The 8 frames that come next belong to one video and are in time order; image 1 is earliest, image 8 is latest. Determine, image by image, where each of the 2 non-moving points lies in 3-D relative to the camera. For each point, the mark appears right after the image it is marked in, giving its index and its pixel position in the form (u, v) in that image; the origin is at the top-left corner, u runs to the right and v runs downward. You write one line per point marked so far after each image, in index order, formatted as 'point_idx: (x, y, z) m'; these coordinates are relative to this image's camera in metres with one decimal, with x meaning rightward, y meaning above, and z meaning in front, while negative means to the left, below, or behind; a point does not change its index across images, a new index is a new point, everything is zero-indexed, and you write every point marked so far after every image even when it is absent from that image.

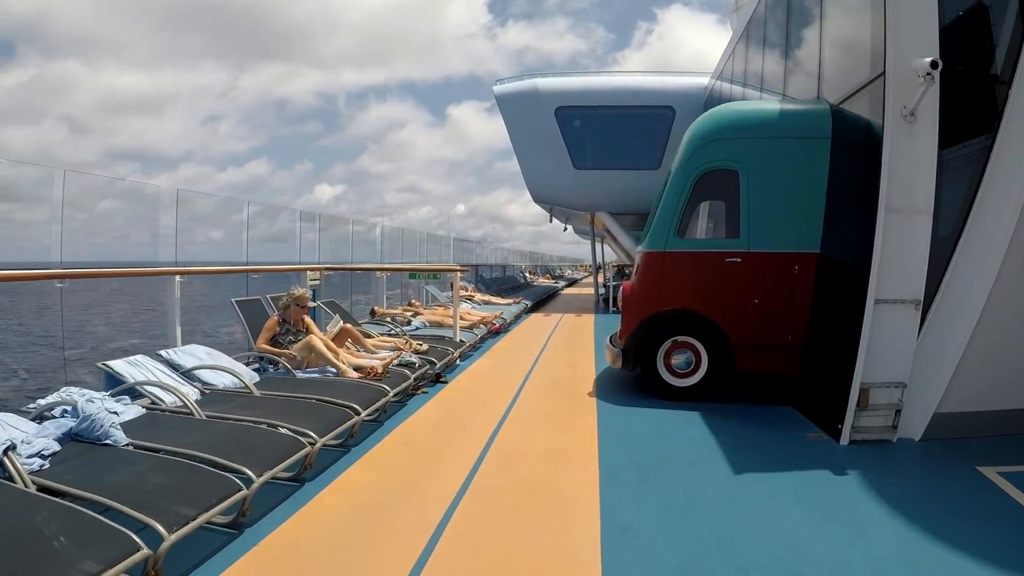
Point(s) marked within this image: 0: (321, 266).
0: (-1.4, +0.2, +7.9) m
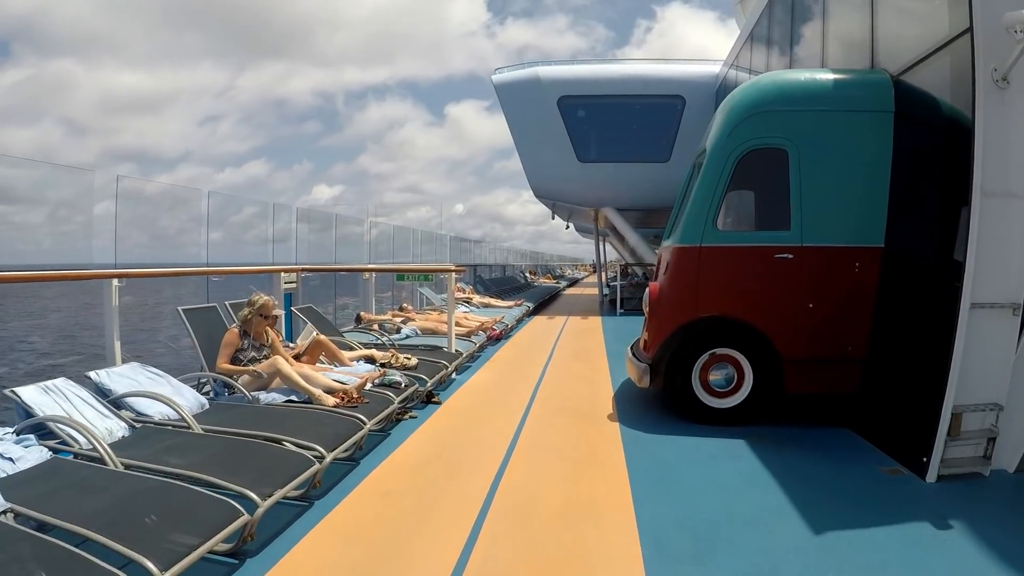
0: (-1.4, +0.1, +6.9) m
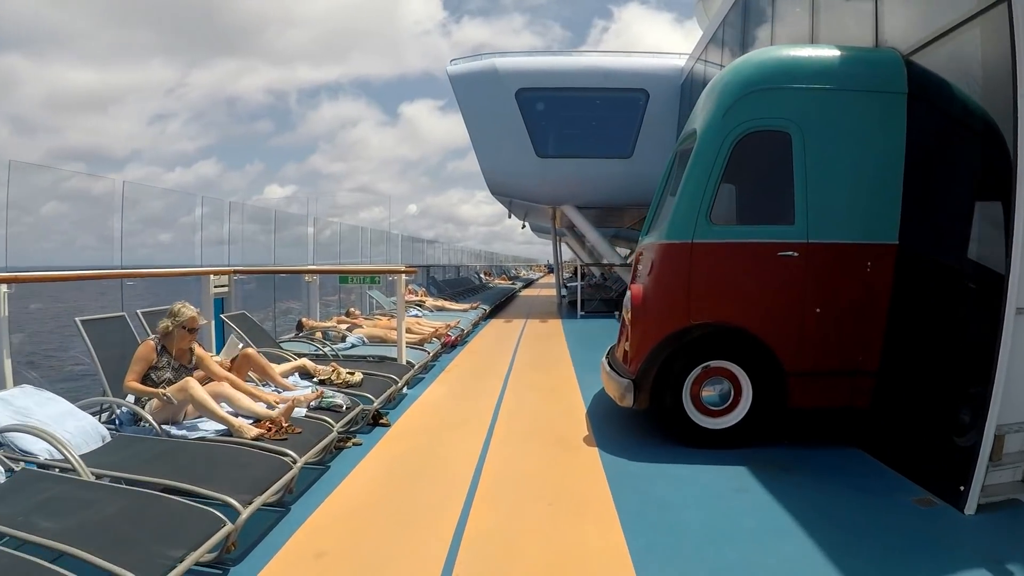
0: (-1.6, +0.1, +6.2) m
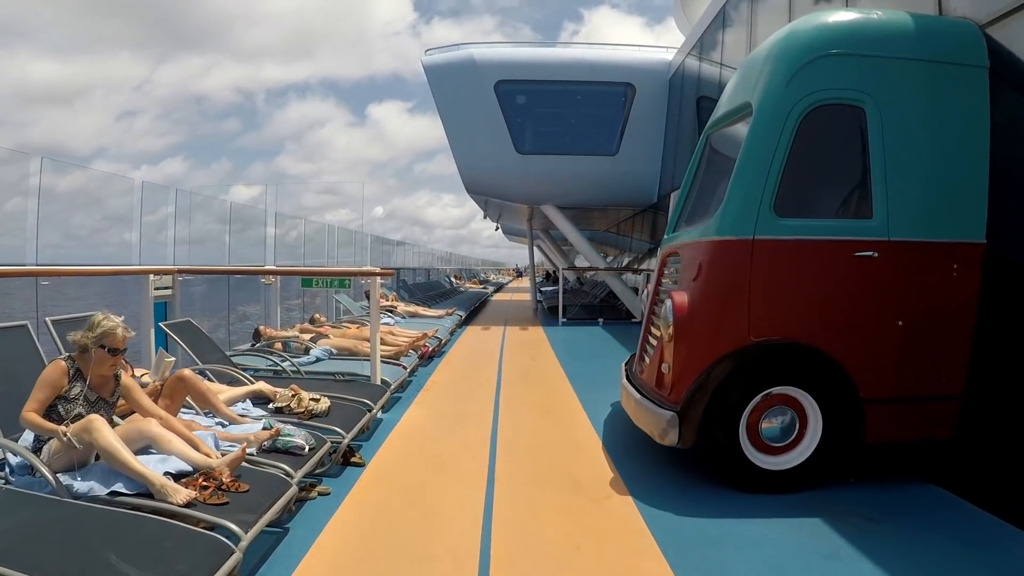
0: (-1.6, +0.1, +5.3) m
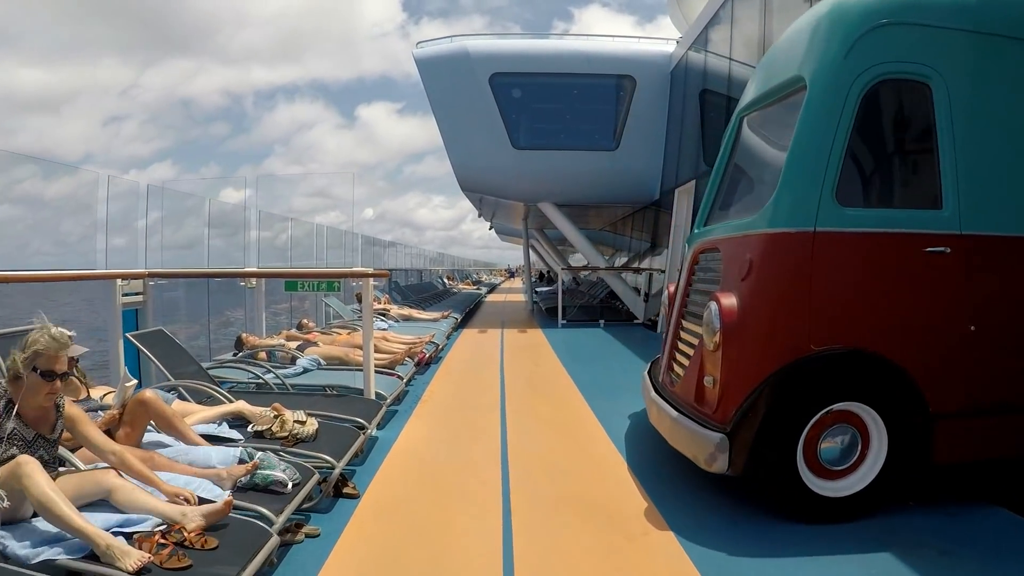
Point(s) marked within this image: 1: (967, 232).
0: (-1.6, +0.1, +4.8) m
1: (+1.2, +0.2, +3.0) m
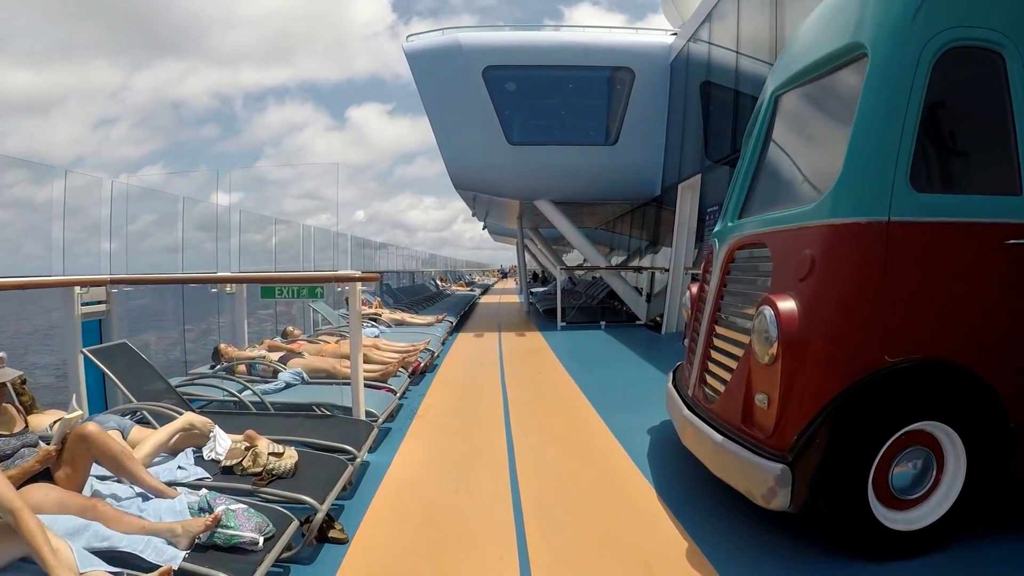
0: (-1.6, 0.0, +4.3) m
1: (+1.2, +0.2, +2.5) m
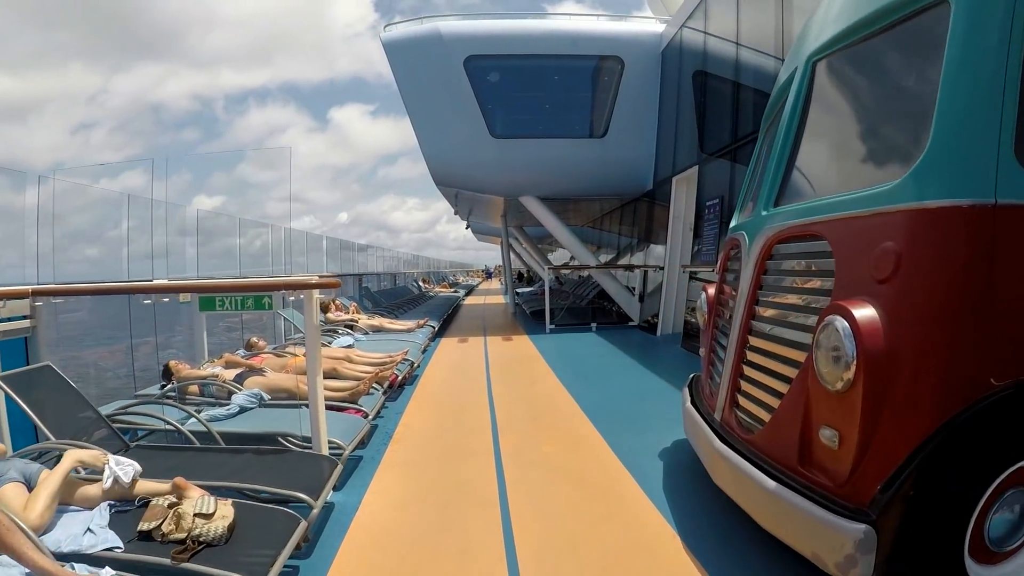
0: (-1.6, 0.0, +3.7) m
1: (+1.2, +0.2, +1.9) m
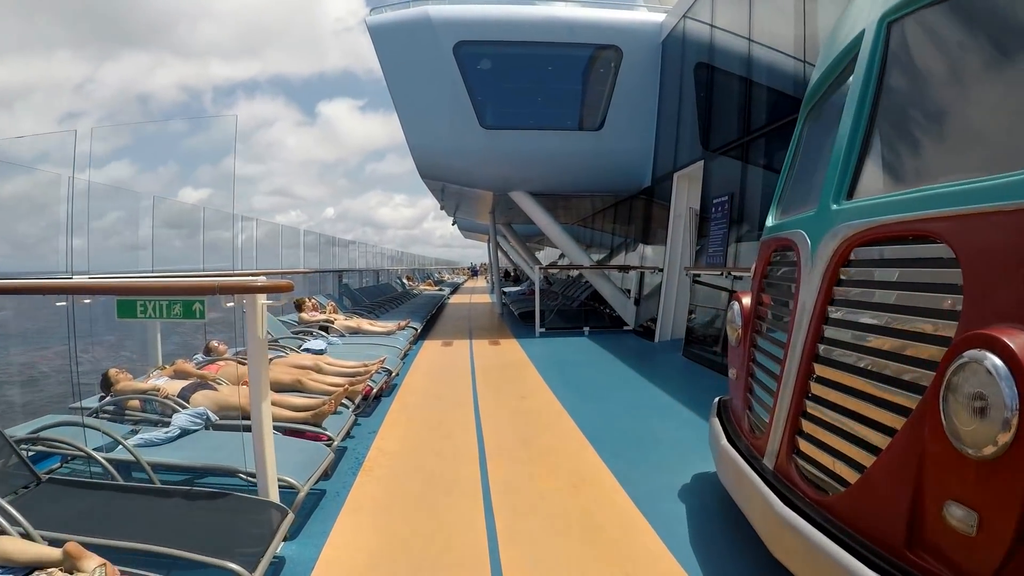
0: (-1.6, 0.0, +3.1) m
1: (+1.2, +0.1, +1.4) m
